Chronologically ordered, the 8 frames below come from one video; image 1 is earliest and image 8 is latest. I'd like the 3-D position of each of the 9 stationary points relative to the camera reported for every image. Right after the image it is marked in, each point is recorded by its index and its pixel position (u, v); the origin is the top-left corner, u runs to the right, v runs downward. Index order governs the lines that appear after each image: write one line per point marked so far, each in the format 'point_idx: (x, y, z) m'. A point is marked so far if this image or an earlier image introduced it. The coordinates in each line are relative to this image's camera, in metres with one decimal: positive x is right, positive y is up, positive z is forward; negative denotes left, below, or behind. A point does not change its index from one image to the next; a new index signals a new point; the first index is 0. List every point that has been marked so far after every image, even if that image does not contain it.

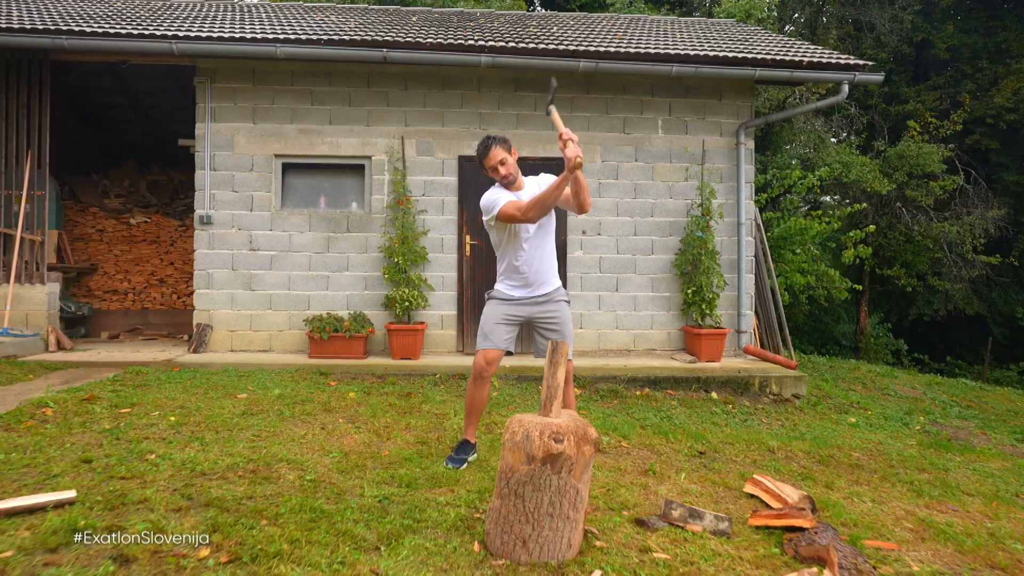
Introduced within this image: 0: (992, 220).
0: (+9.9, +1.4, +11.8) m
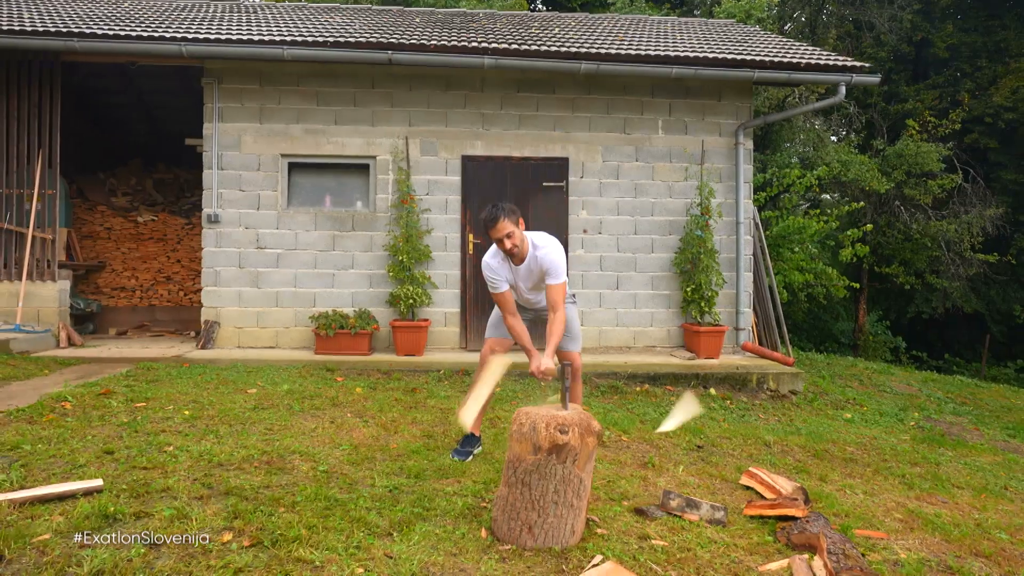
0: (+9.9, +1.4, +11.9) m
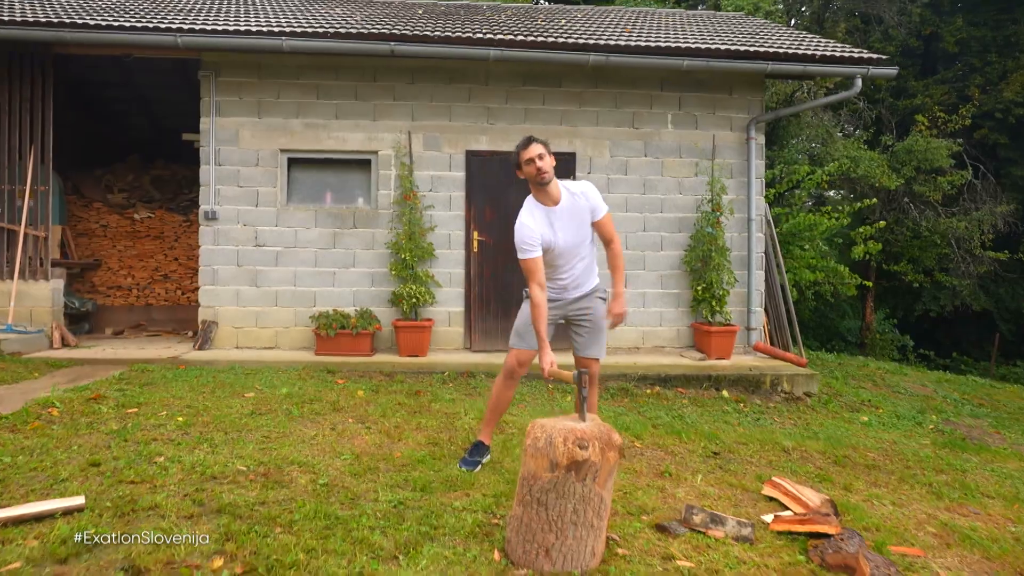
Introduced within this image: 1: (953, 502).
0: (+10.0, +1.5, +11.7) m
1: (+2.7, -1.3, +3.5) m
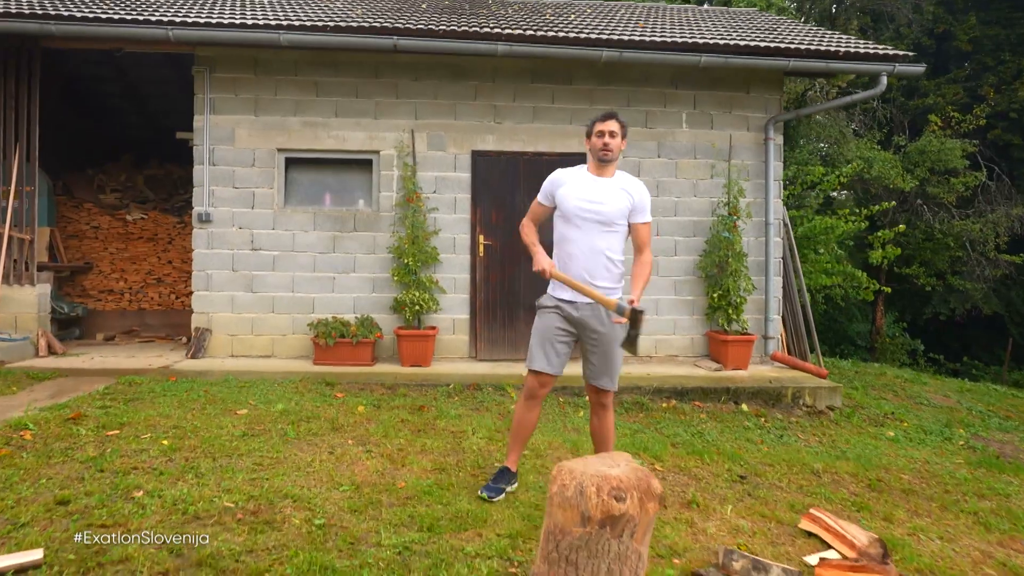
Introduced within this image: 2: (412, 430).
0: (+10.1, +1.4, +11.4) m
1: (+2.8, -1.4, +3.3) m
2: (-0.7, -1.0, +4.0) m
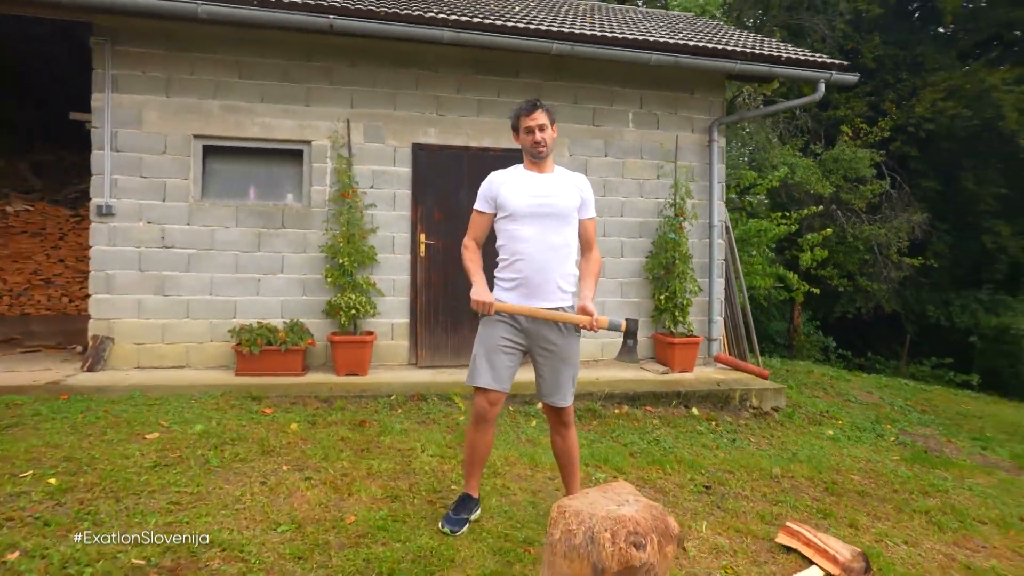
0: (+8.7, +1.4, +12.3) m
1: (+2.6, -1.4, +3.3) m
2: (-1.0, -1.0, +3.6) m
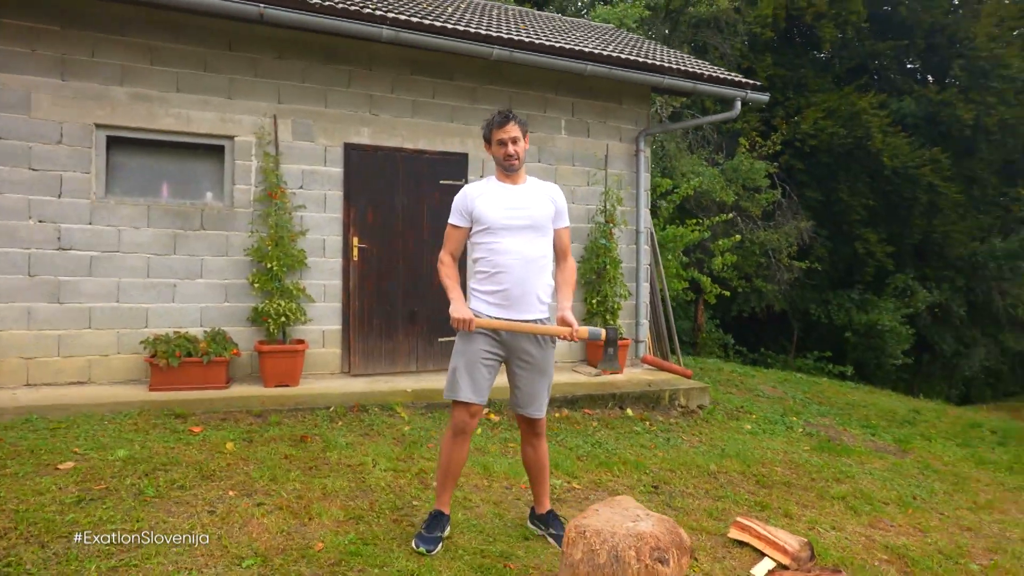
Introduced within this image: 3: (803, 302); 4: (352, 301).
0: (+7.0, +1.3, +13.6) m
1: (+2.3, -1.5, +3.7) m
2: (-1.2, -1.1, +3.4) m
3: (+7.5, -0.4, +14.5) m
4: (-1.6, -0.1, +5.6) m
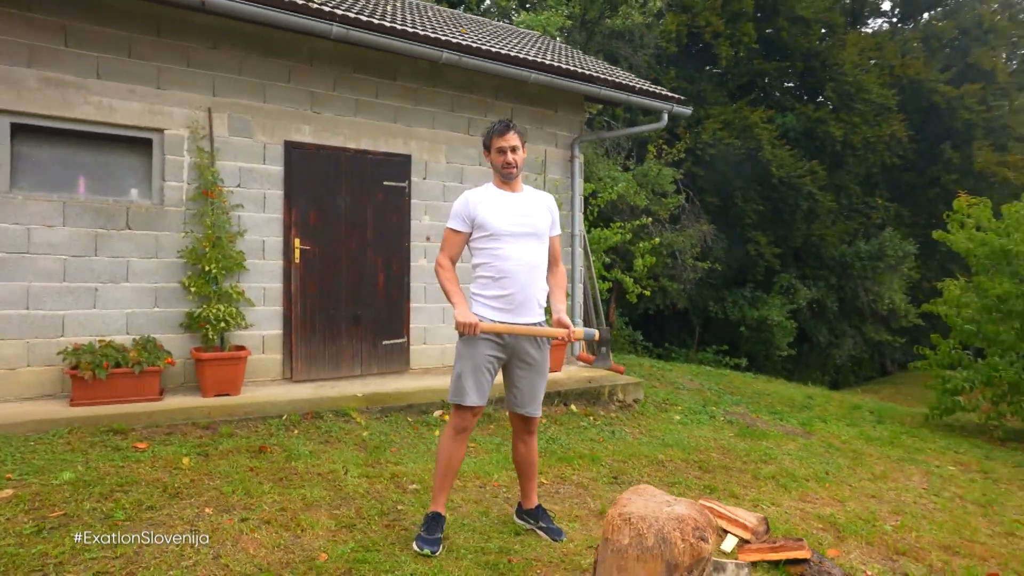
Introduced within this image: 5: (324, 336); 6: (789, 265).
0: (+5.0, +1.4, +14.7) m
1: (+2.1, -1.5, +4.2) m
2: (-1.4, -1.1, +3.3) m
3: (+5.4, -0.4, +15.7) m
4: (-2.0, -0.2, +5.4) m
5: (-1.8, -0.5, +5.5) m
6: (+7.5, +0.6, +15.5) m
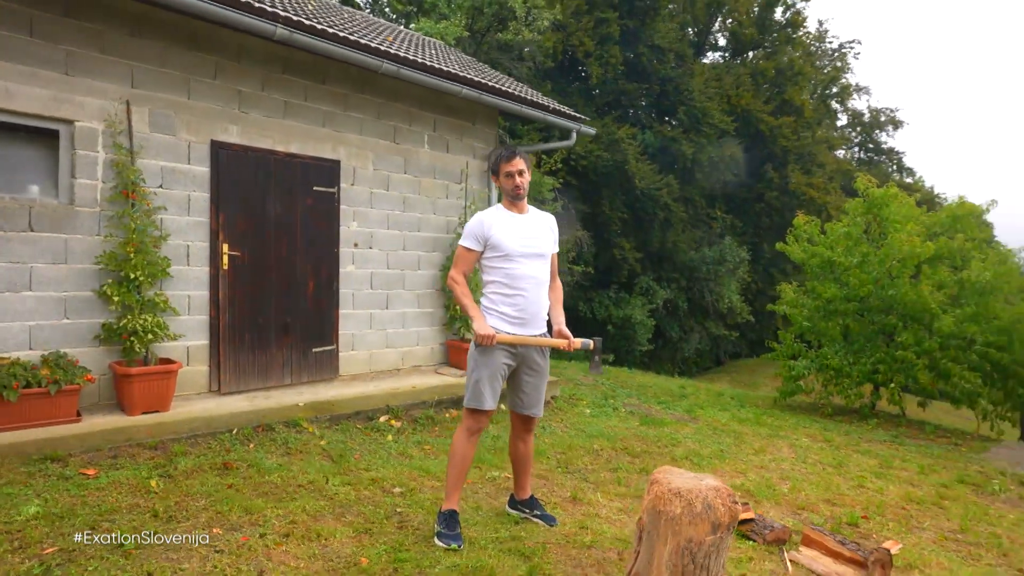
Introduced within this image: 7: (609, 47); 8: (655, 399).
0: (+2.0, +1.3, +15.8) m
1: (+1.7, -1.6, +4.9) m
2: (-1.4, -1.2, +3.2) m
3: (+2.2, -0.4, +16.9) m
4: (-2.6, -0.2, +5.1) m
5: (-2.4, -0.5, +5.3) m
6: (+4.2, +0.6, +17.3) m
7: (+2.8, +6.8, +16.2) m
8: (+2.2, -1.7, +8.7) m
